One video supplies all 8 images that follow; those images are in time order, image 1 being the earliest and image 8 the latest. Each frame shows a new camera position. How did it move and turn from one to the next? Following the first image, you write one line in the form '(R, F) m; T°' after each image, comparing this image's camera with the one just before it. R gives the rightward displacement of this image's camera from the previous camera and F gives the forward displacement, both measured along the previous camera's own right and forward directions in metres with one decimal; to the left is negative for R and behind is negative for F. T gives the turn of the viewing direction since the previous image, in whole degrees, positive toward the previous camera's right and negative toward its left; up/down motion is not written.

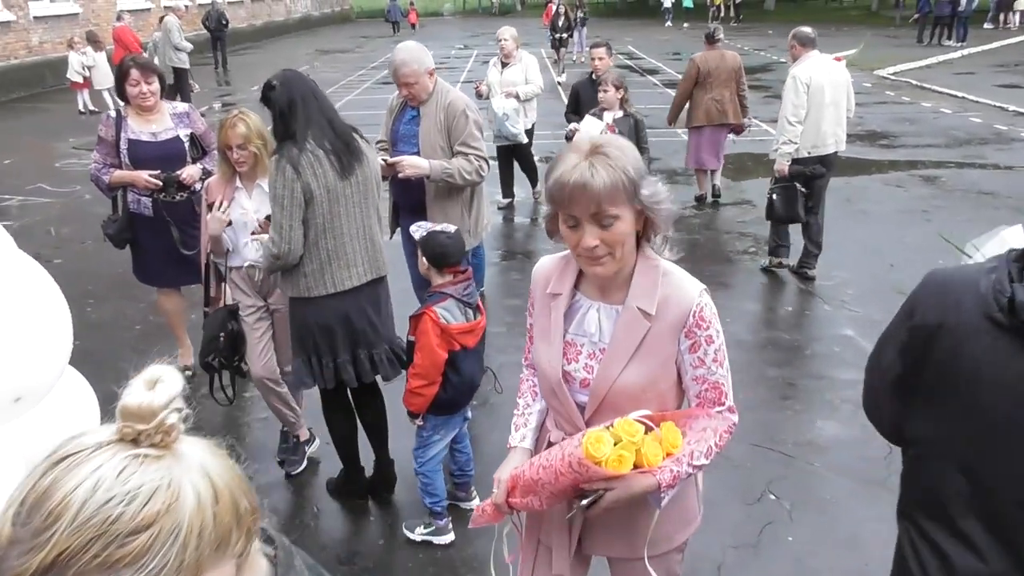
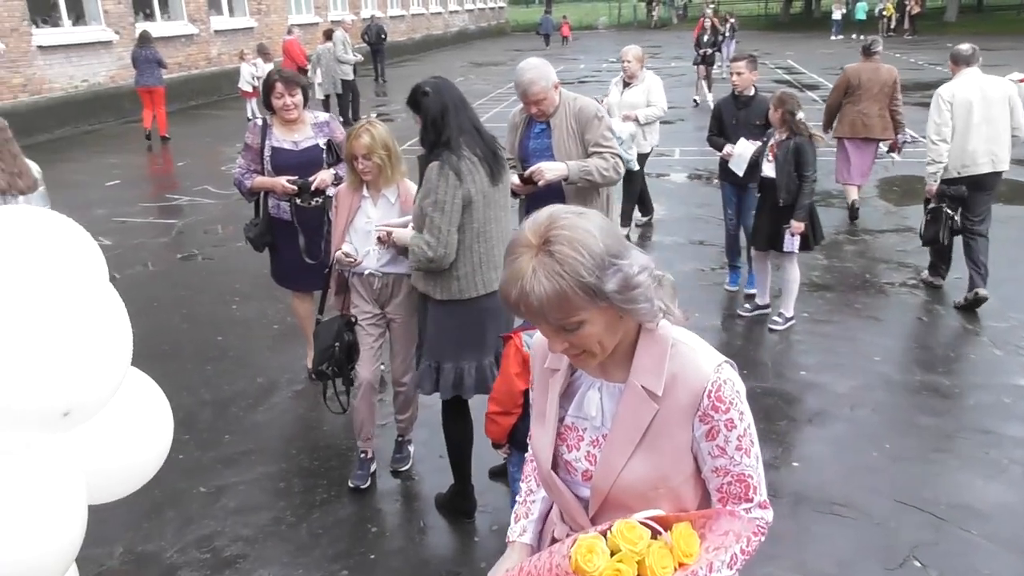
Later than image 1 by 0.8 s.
(+0.1, +0.2) m; -10°
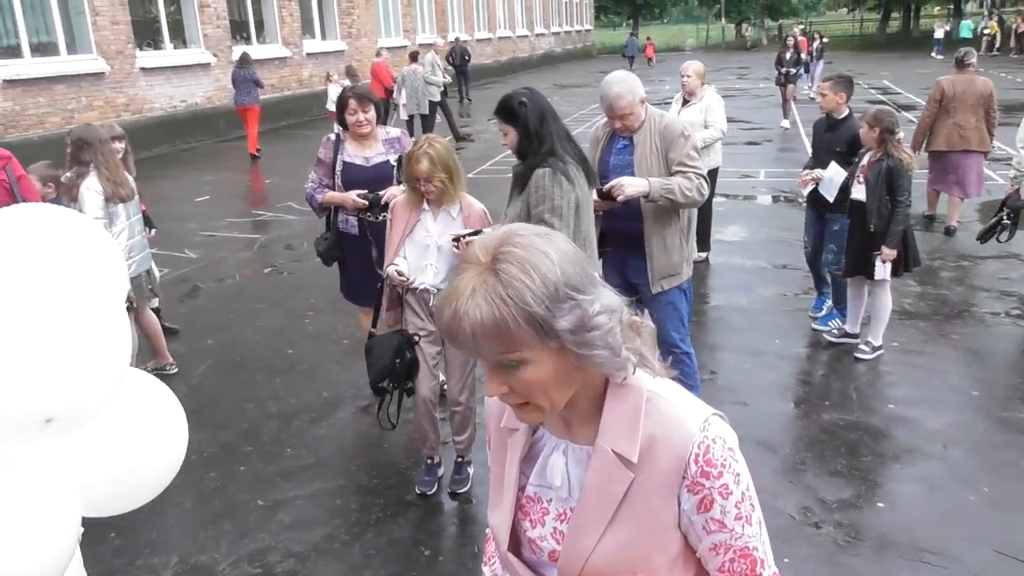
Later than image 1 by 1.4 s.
(+0.1, +0.1) m; -6°
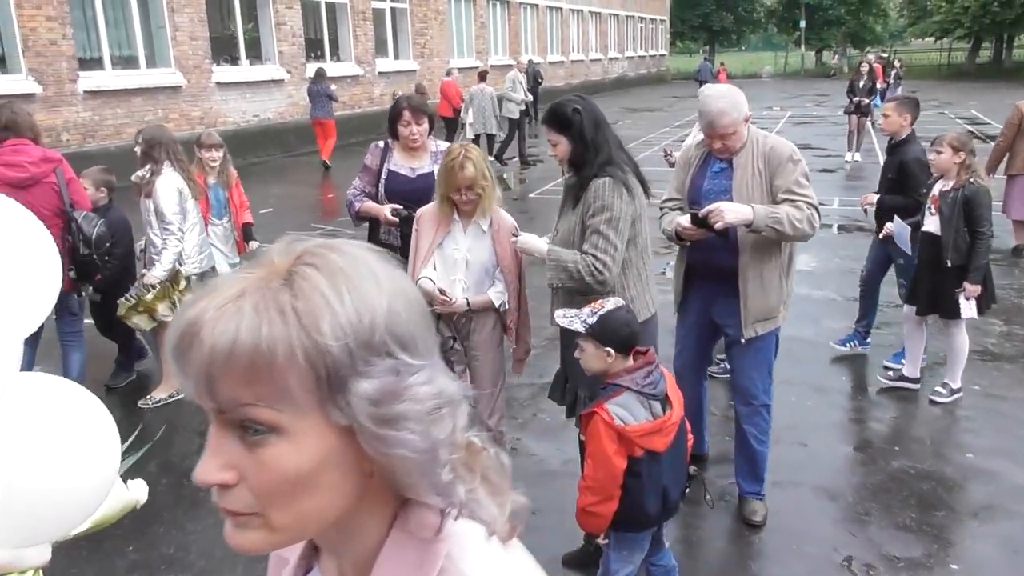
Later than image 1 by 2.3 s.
(+0.1, +0.2) m; -5°
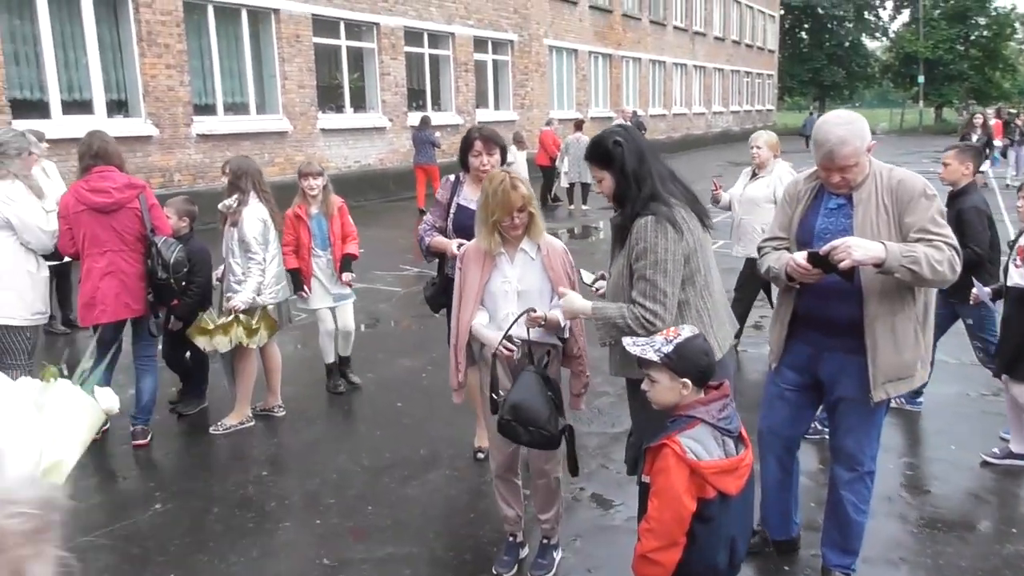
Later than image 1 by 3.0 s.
(+0.2, +0.2) m; -7°
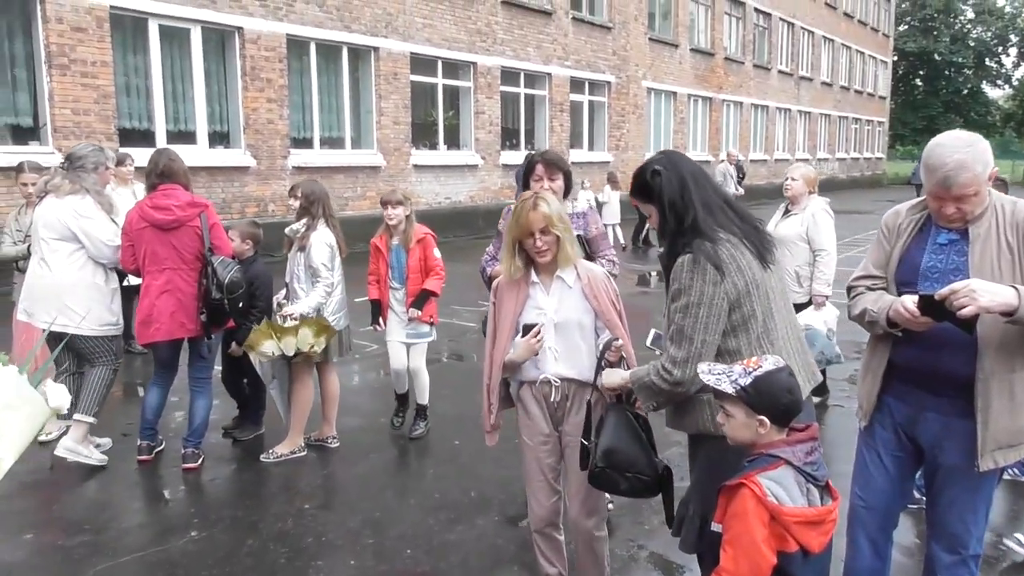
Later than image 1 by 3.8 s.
(+0.2, +0.3) m; -7°
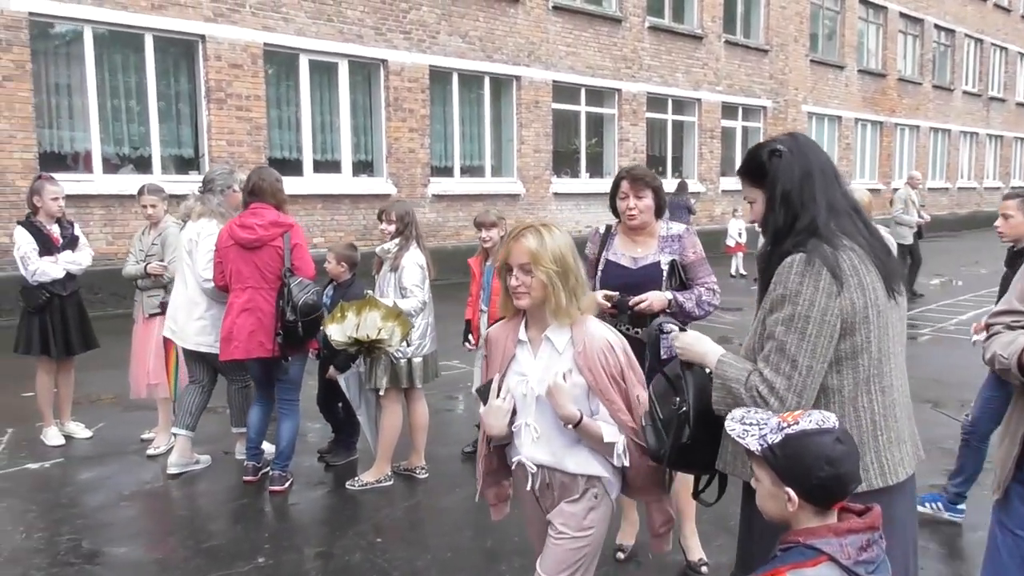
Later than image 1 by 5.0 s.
(+0.3, +0.3) m; -11°
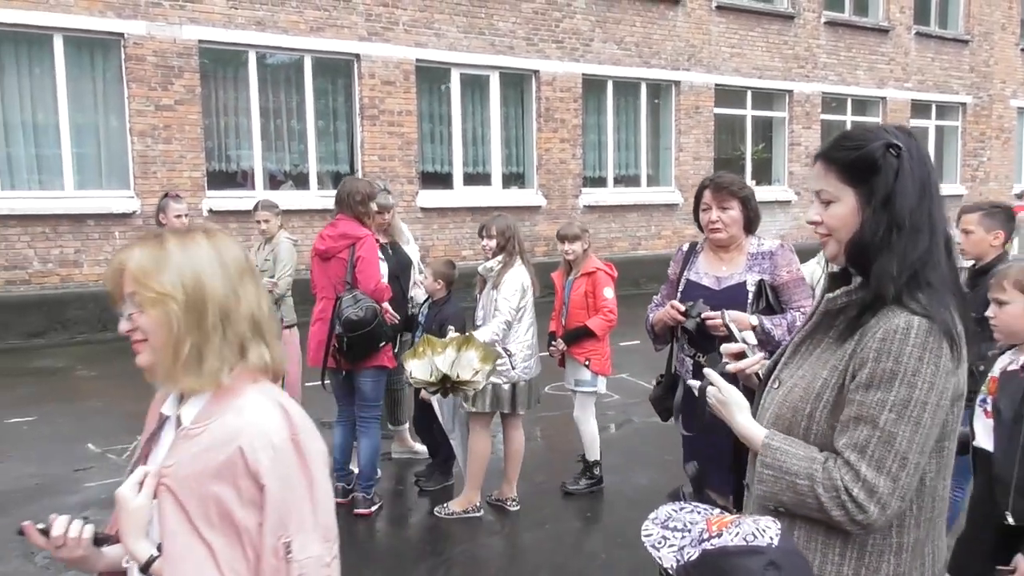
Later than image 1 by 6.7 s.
(+0.4, +0.4) m; -12°
